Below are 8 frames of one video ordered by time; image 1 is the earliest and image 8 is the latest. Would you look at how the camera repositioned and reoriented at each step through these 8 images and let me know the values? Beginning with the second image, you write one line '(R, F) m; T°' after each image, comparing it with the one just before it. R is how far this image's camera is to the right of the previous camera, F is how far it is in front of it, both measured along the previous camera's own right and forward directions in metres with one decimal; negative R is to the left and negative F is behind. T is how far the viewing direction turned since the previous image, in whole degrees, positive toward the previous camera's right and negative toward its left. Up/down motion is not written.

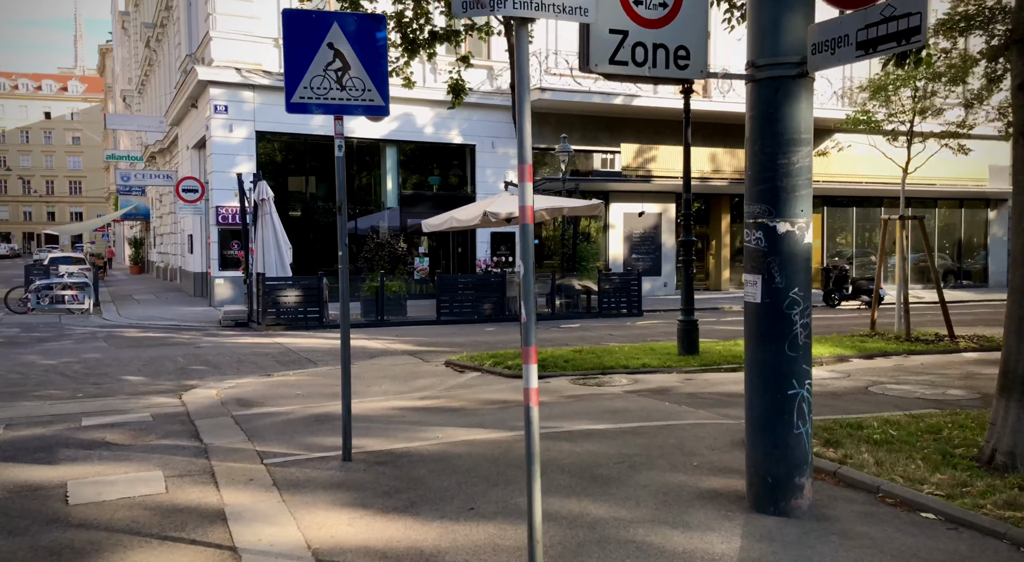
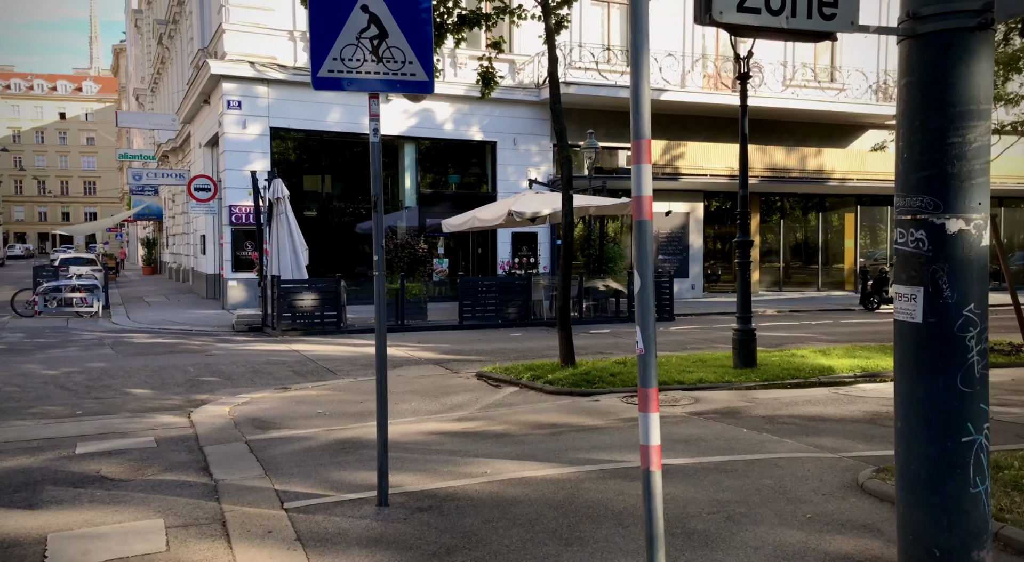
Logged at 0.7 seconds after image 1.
(-0.3, +0.8) m; -1°
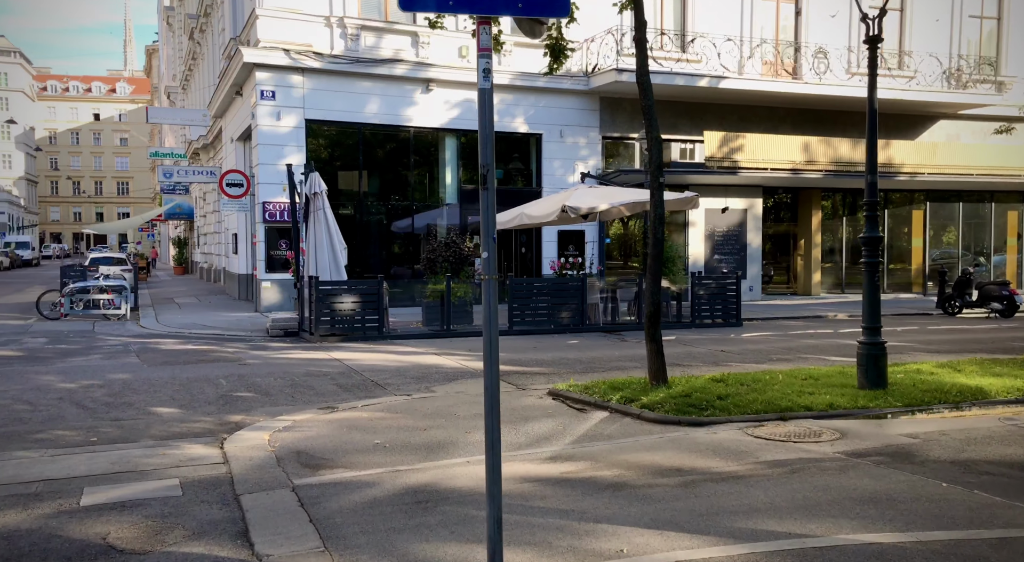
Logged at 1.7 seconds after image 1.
(-0.5, +1.3) m; -2°
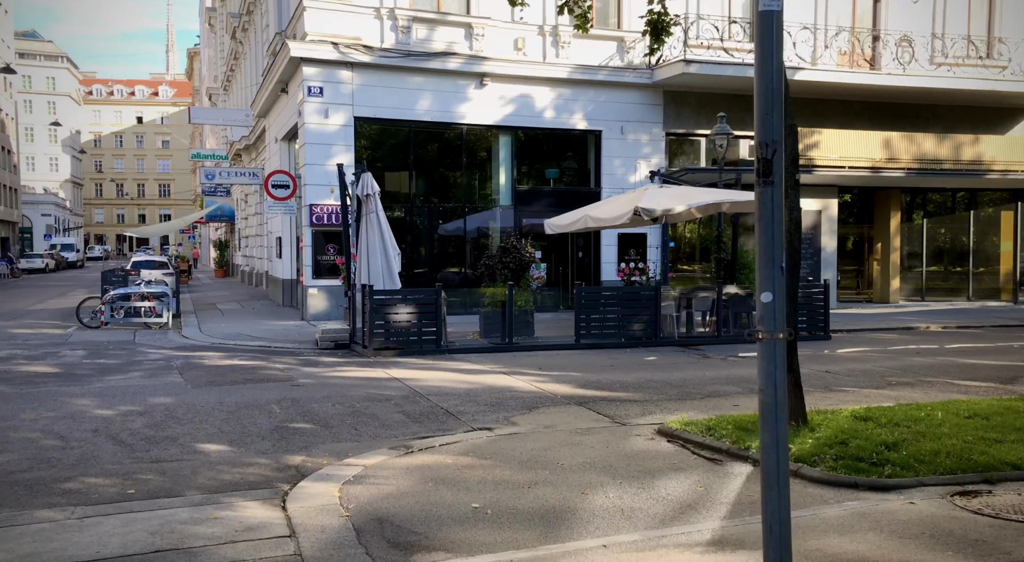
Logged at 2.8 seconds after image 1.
(-0.5, +1.2) m; -2°
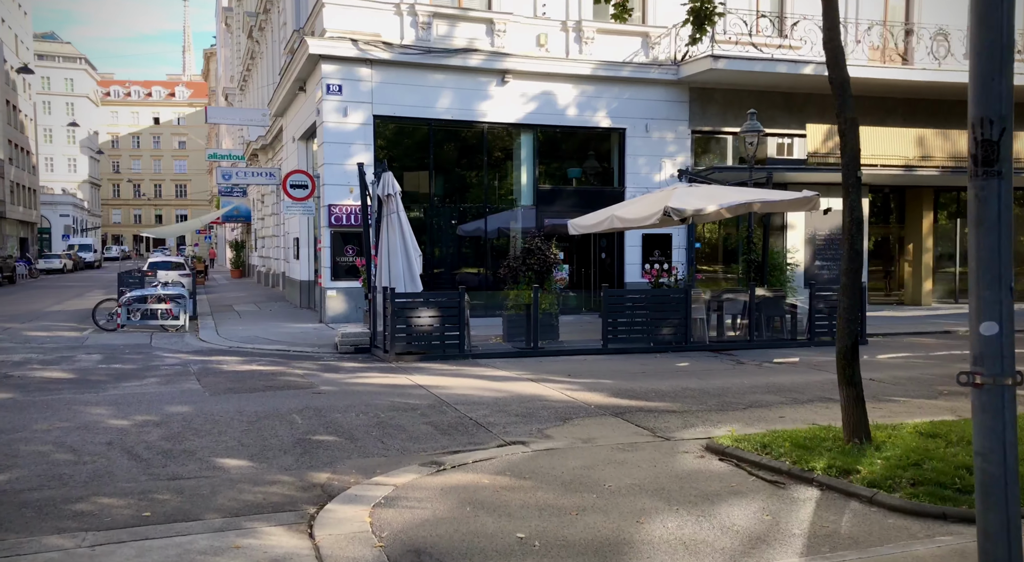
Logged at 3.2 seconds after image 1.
(-0.2, +0.4) m; -1°
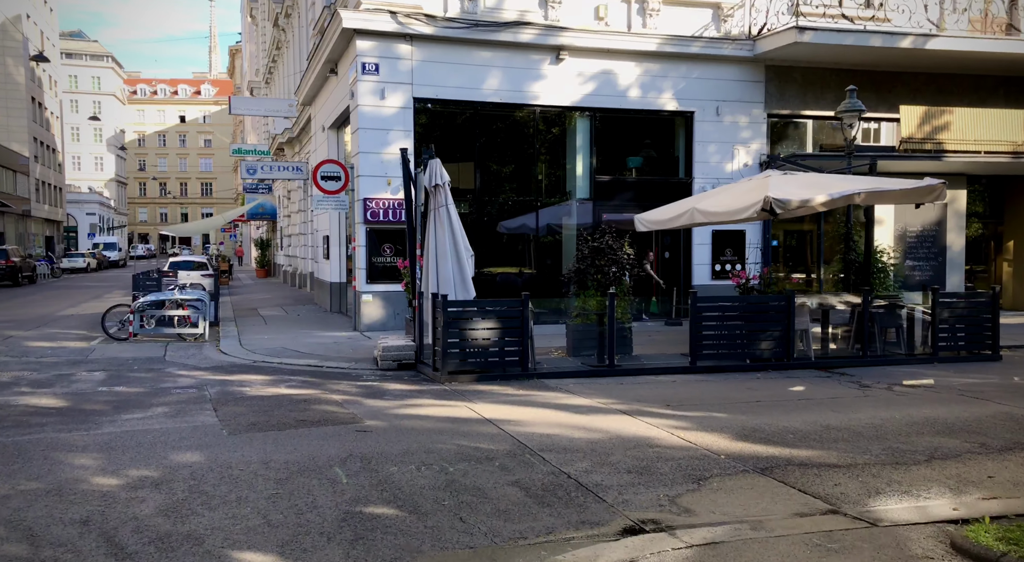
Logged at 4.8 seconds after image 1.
(-0.7, +2.1) m; -2°
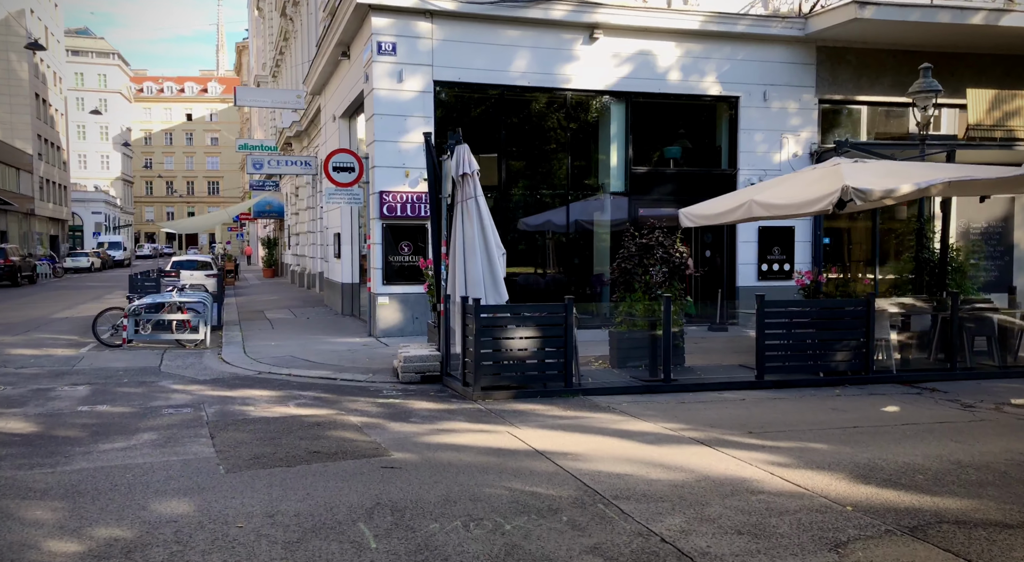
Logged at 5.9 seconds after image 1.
(-0.4, +1.5) m; 0°
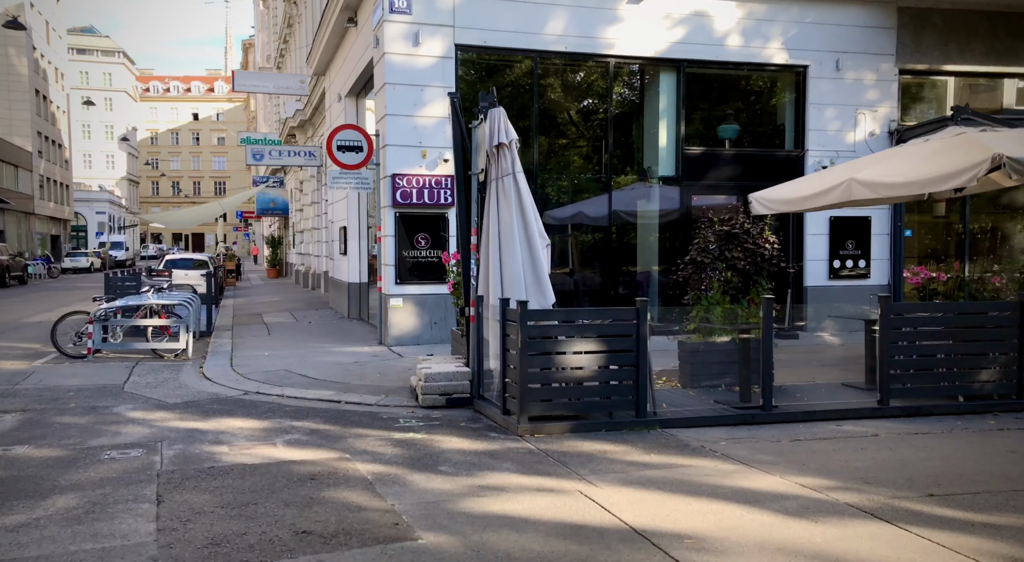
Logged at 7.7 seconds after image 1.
(-0.4, +2.3) m; -1°
